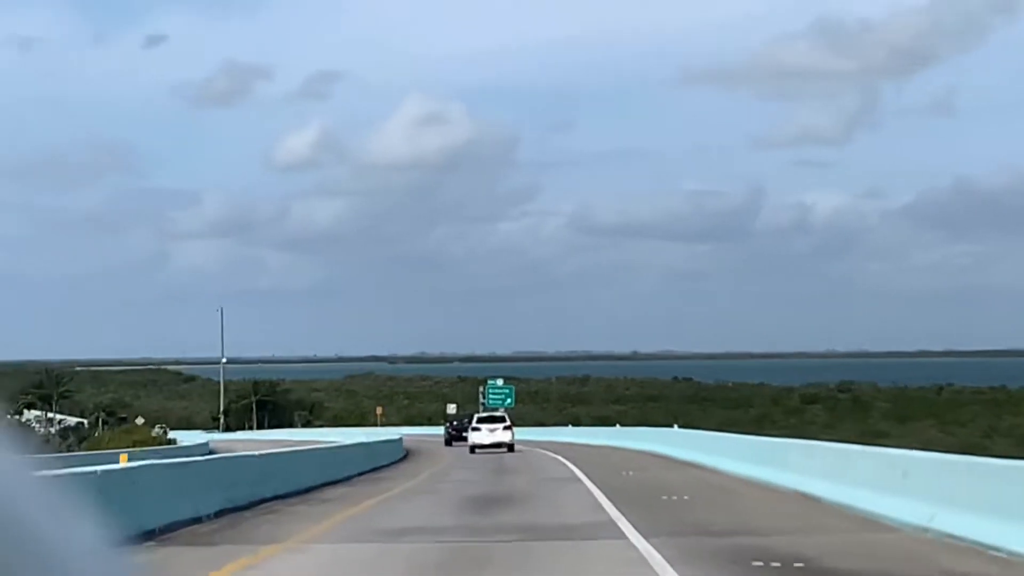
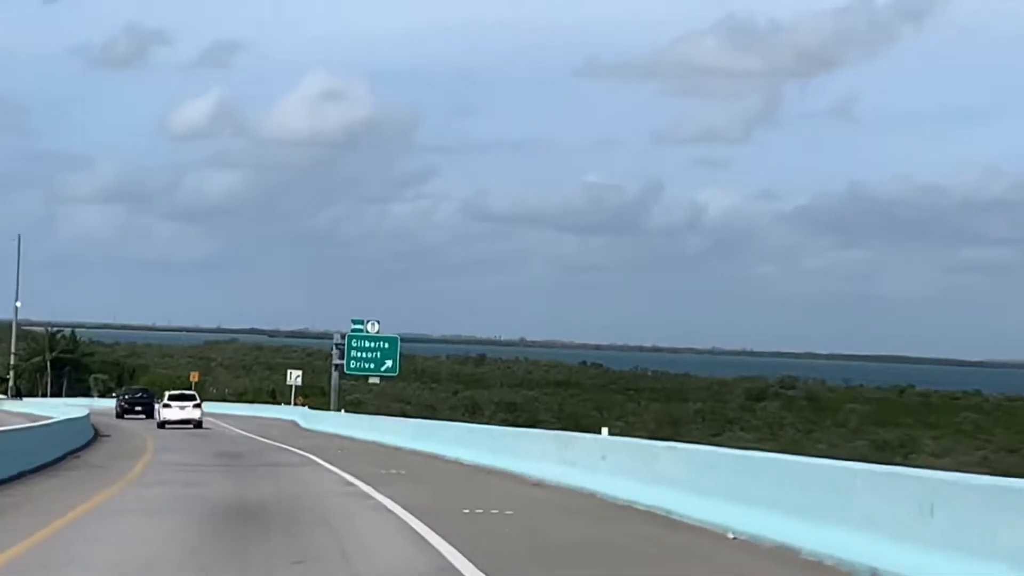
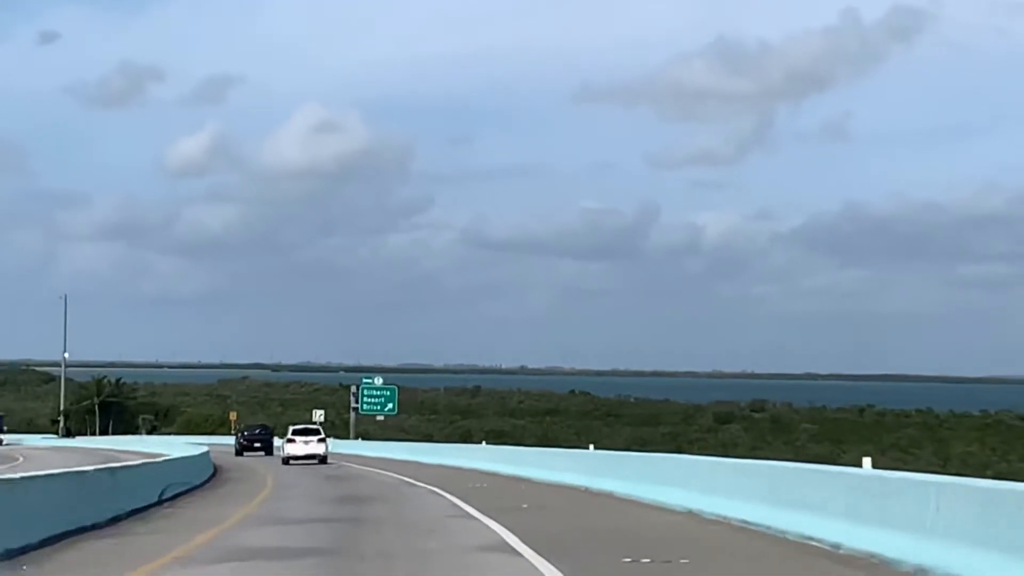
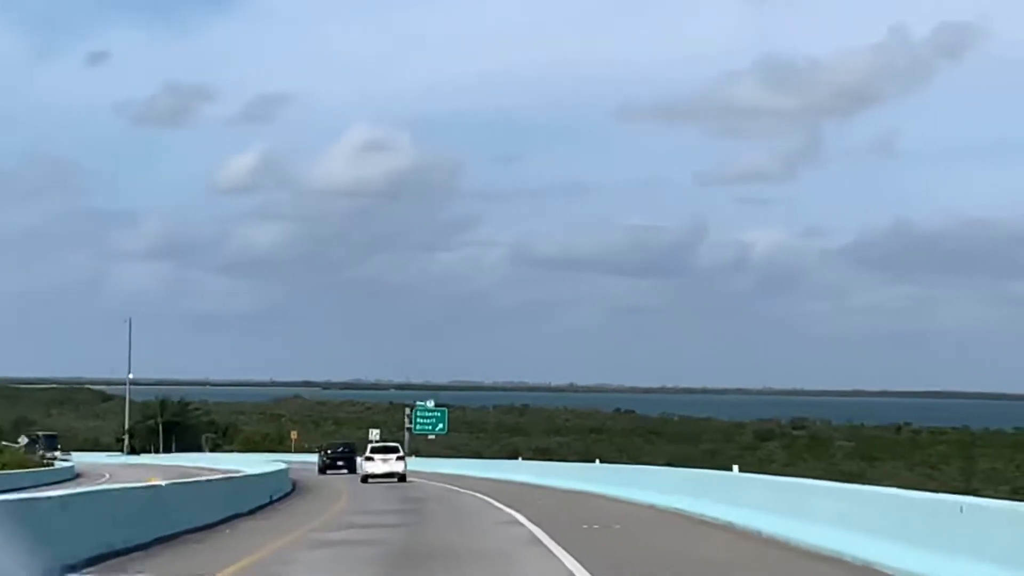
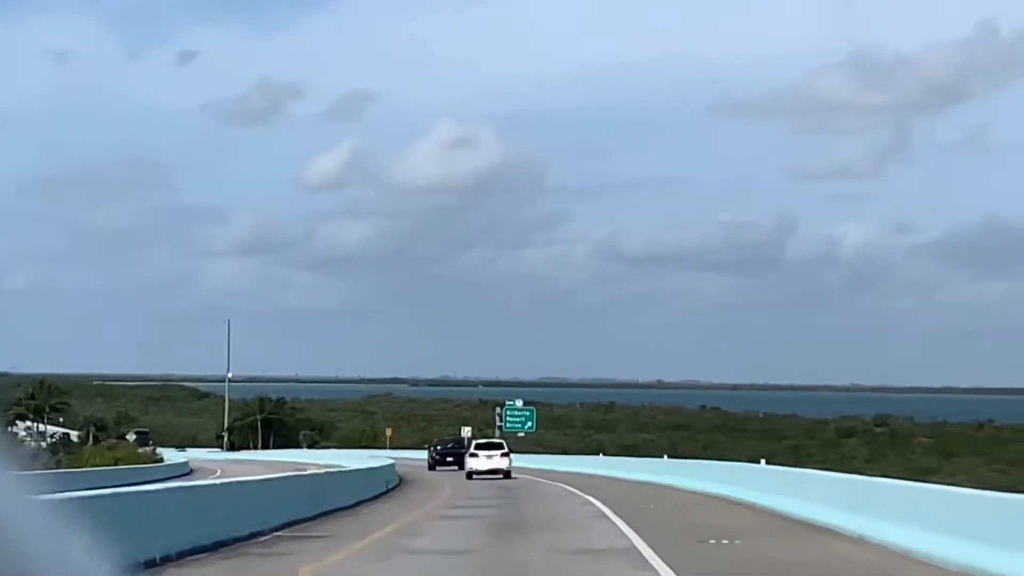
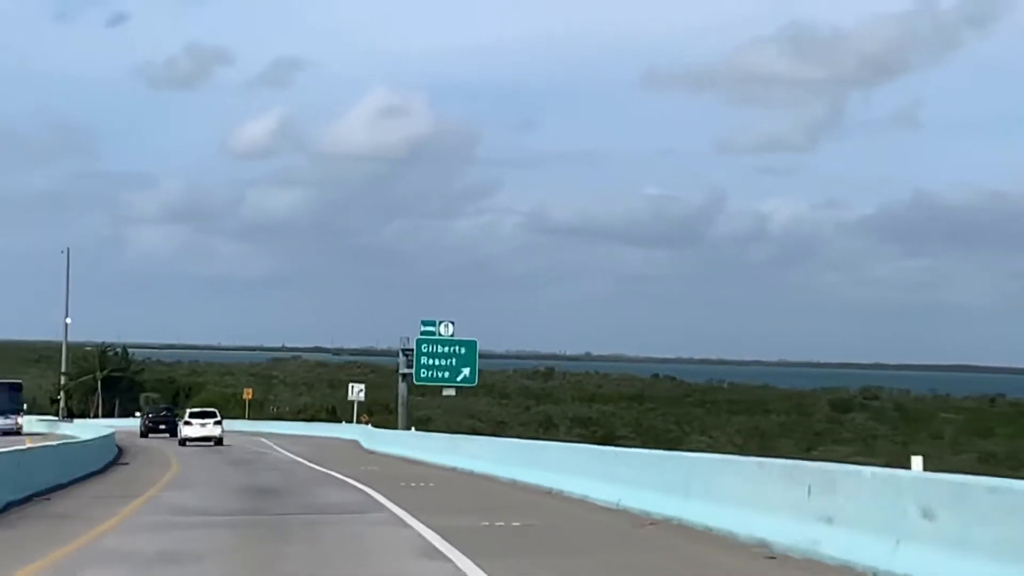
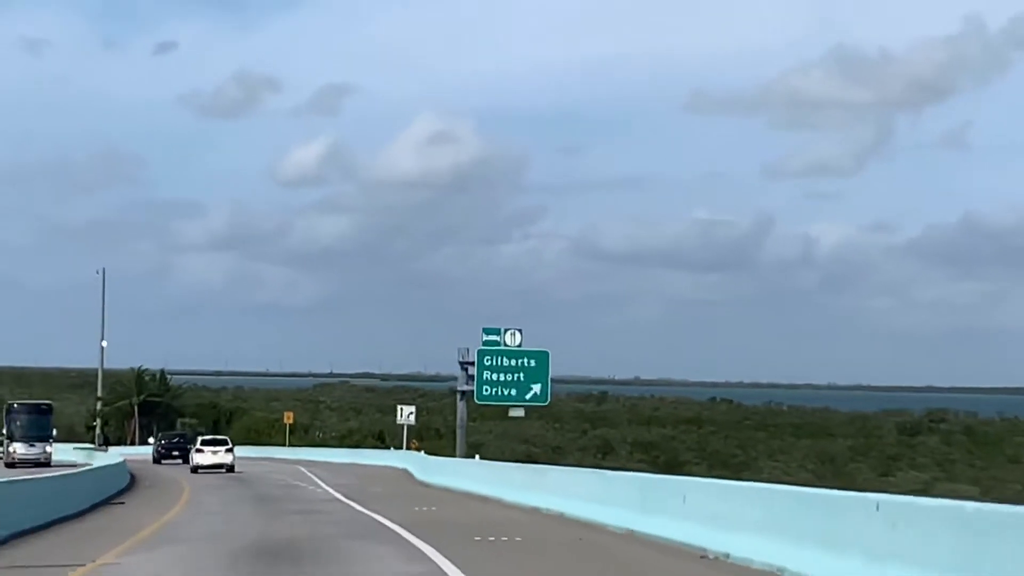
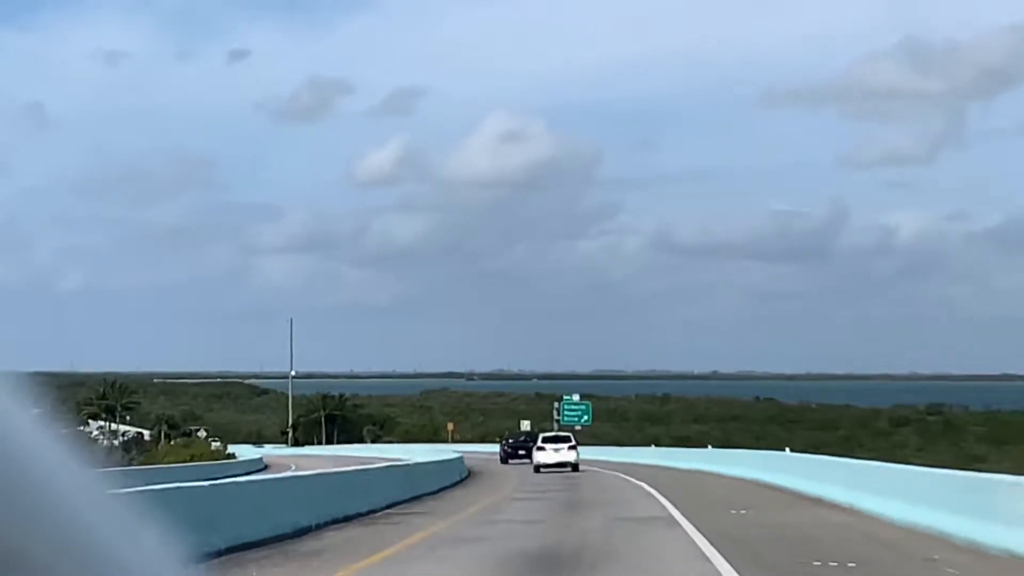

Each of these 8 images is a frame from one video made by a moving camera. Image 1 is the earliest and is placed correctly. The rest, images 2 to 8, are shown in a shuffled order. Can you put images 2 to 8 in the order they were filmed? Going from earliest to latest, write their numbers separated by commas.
8, 5, 4, 3, 2, 6, 7
